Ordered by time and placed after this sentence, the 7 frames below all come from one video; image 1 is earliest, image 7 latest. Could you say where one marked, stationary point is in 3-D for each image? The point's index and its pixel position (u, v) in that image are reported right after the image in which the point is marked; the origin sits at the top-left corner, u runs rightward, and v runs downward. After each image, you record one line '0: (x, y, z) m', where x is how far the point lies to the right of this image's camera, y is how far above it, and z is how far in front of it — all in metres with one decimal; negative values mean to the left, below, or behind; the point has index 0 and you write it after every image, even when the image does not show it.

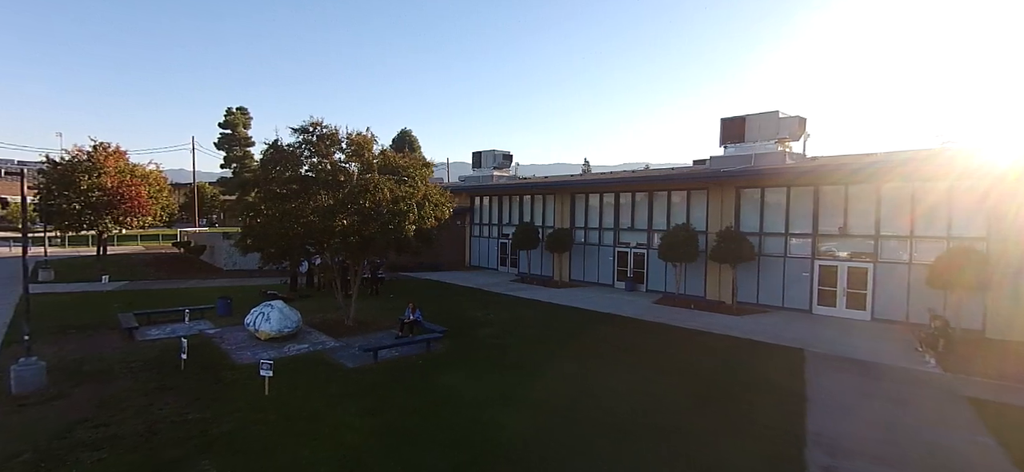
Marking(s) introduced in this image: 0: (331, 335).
0: (-4.4, -2.4, +11.9) m
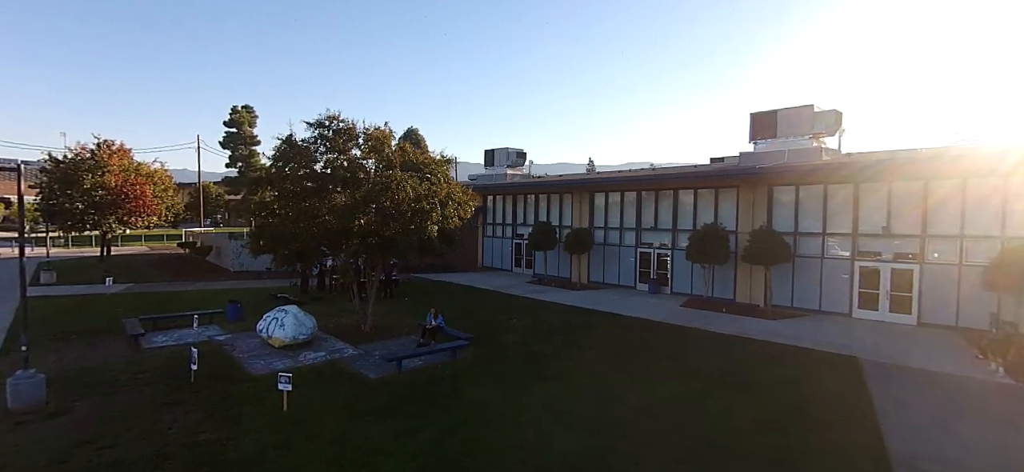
0: (-3.7, -2.4, +11.2) m
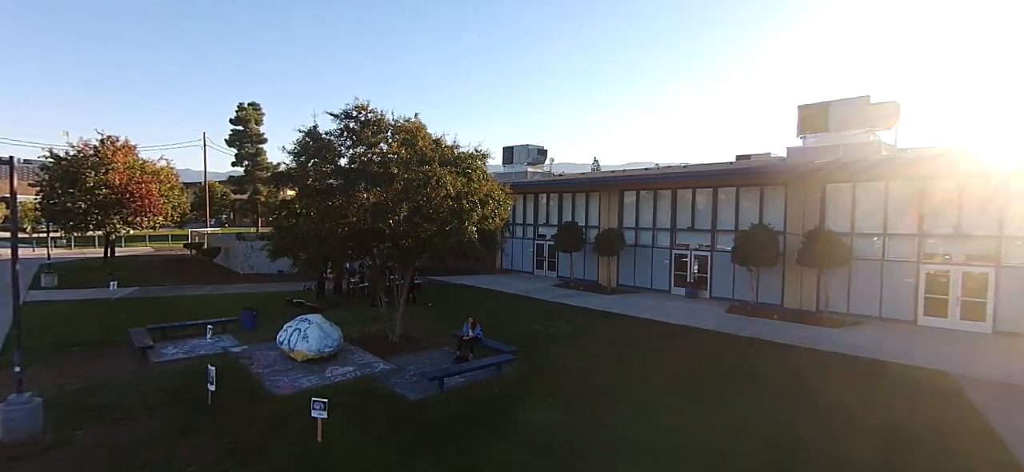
0: (-2.8, -2.5, +10.2) m
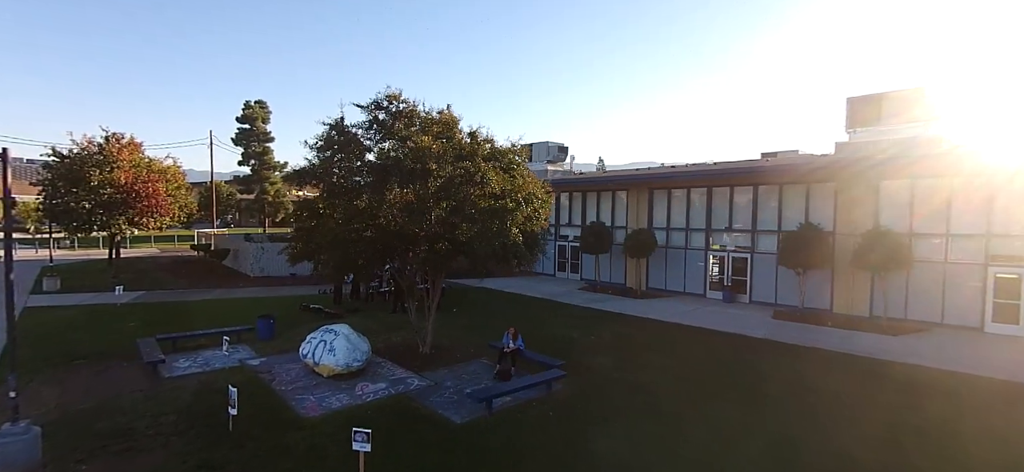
0: (-1.9, -2.5, +9.3) m
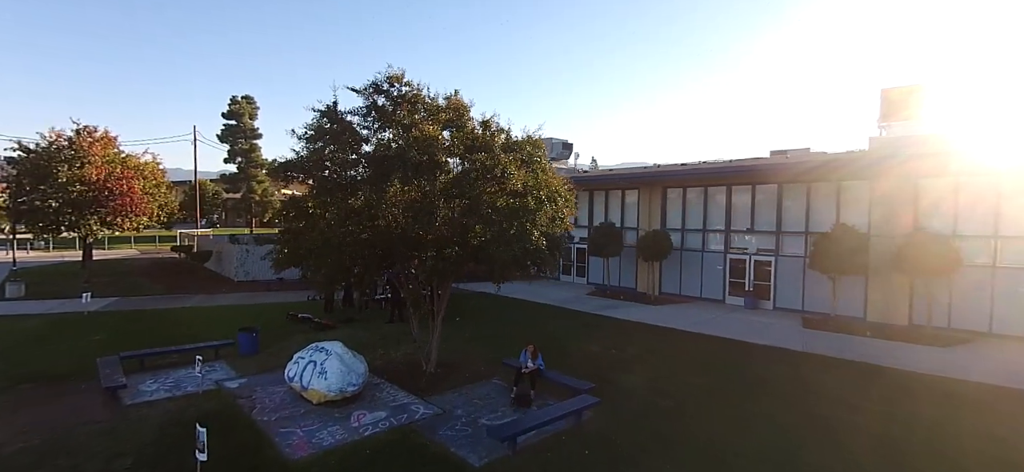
0: (-1.6, -2.6, +8.0) m
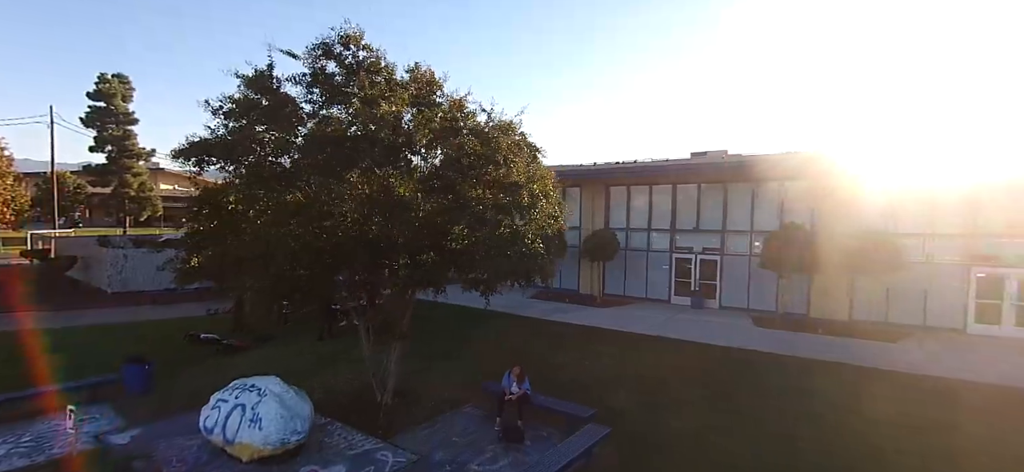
0: (-1.8, -2.6, +6.5) m
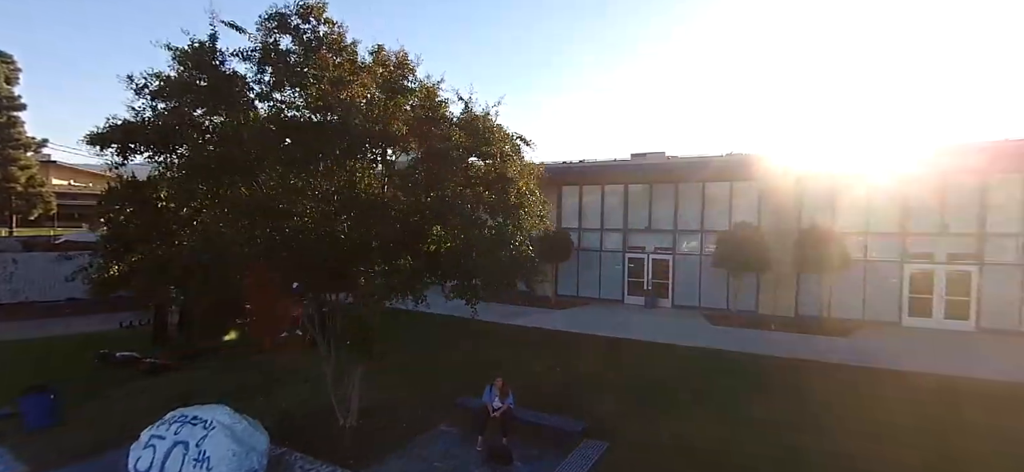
0: (-2.0, -2.6, +5.7) m
